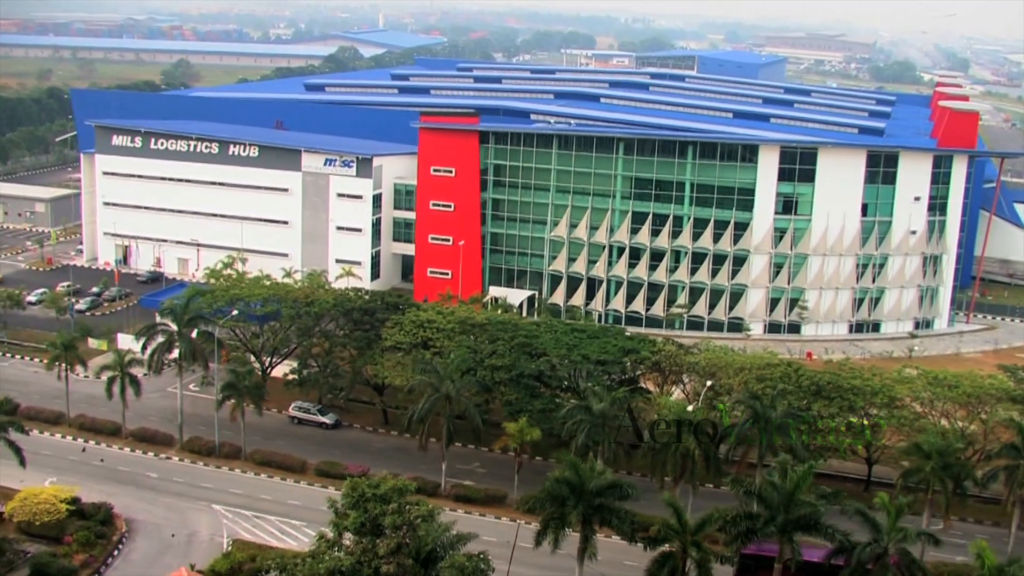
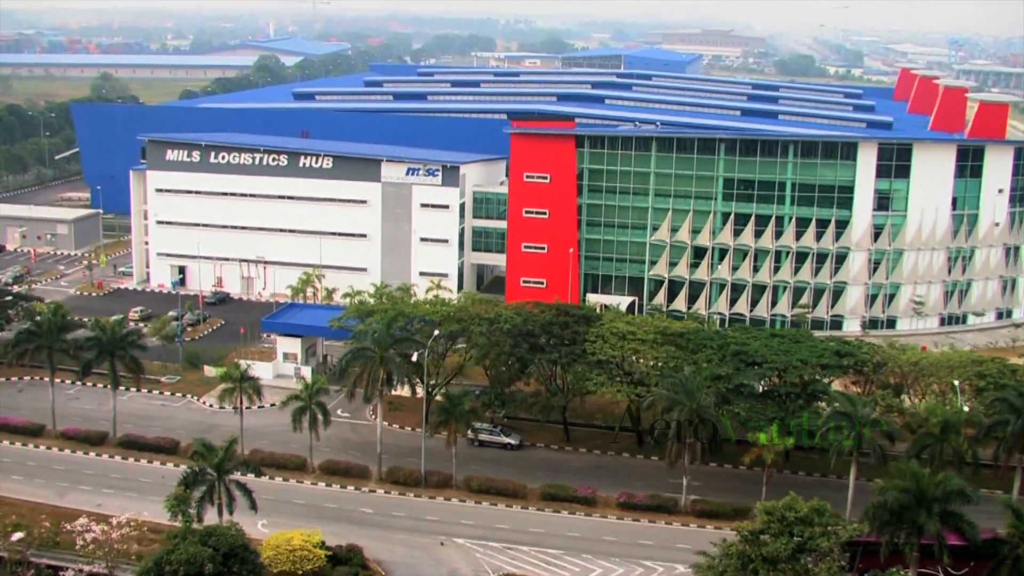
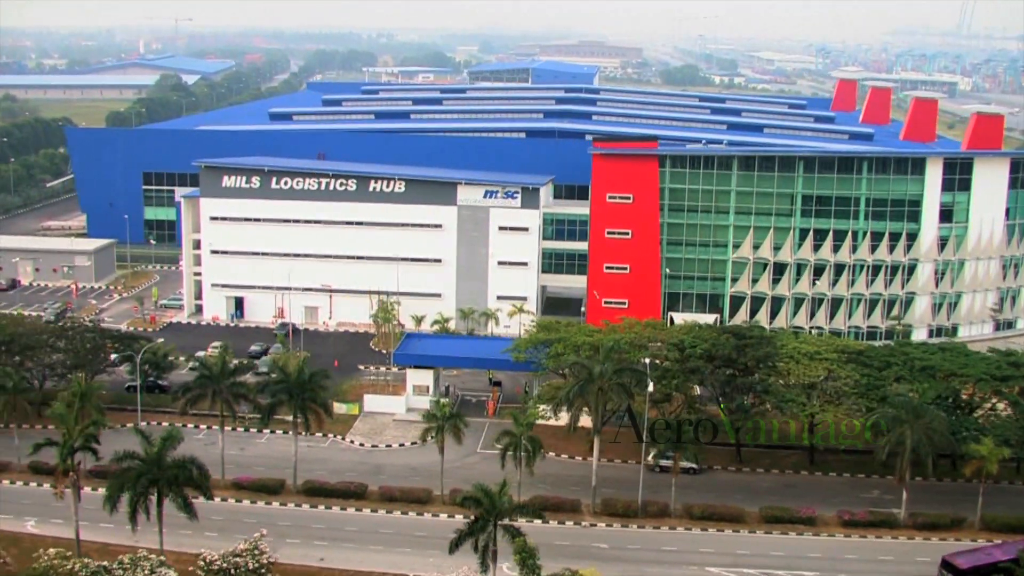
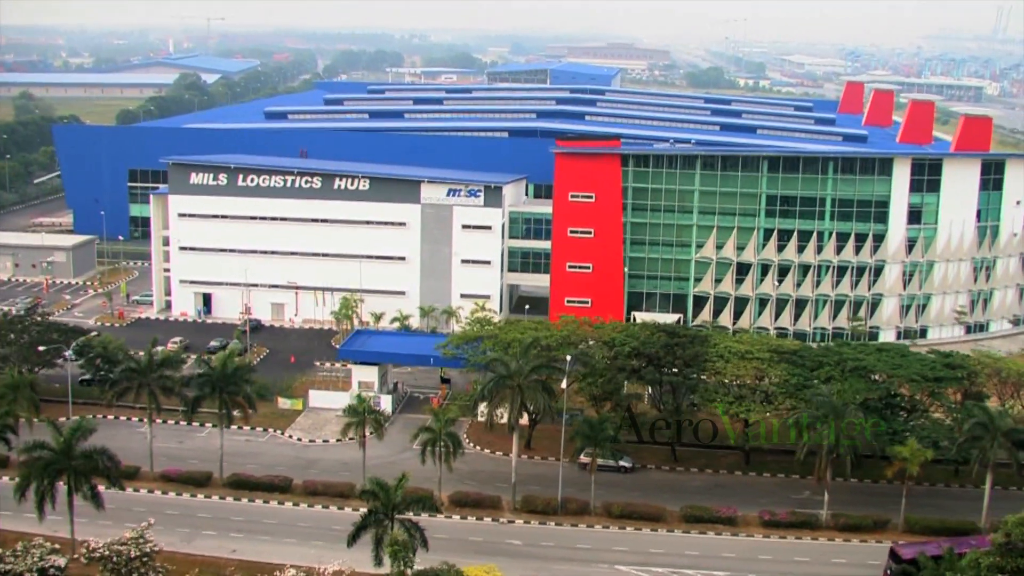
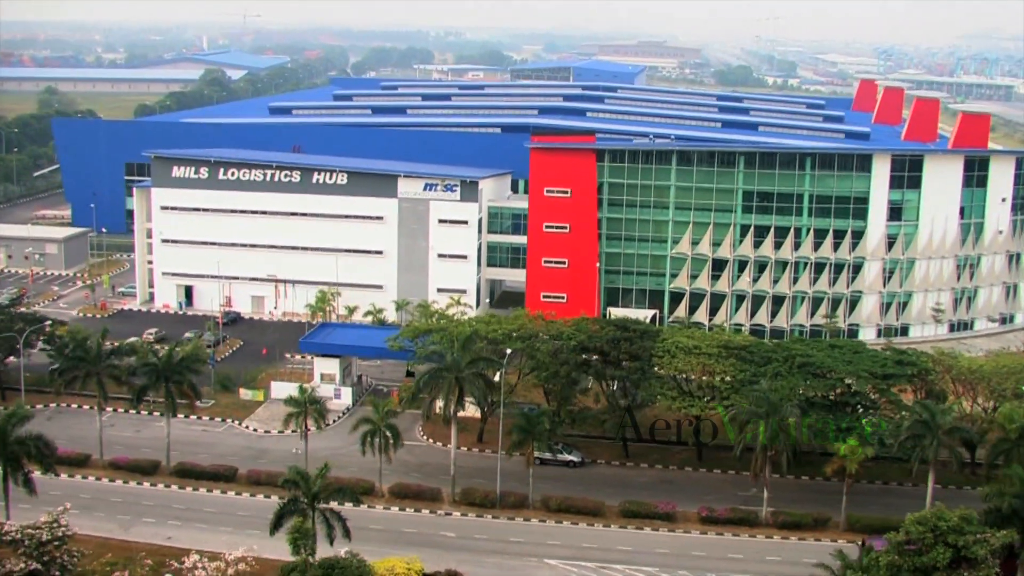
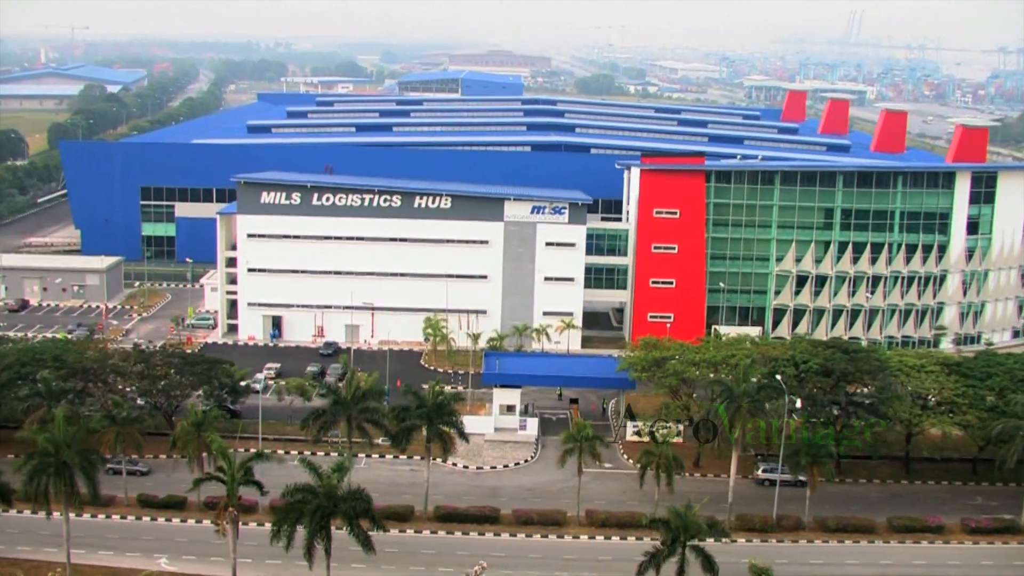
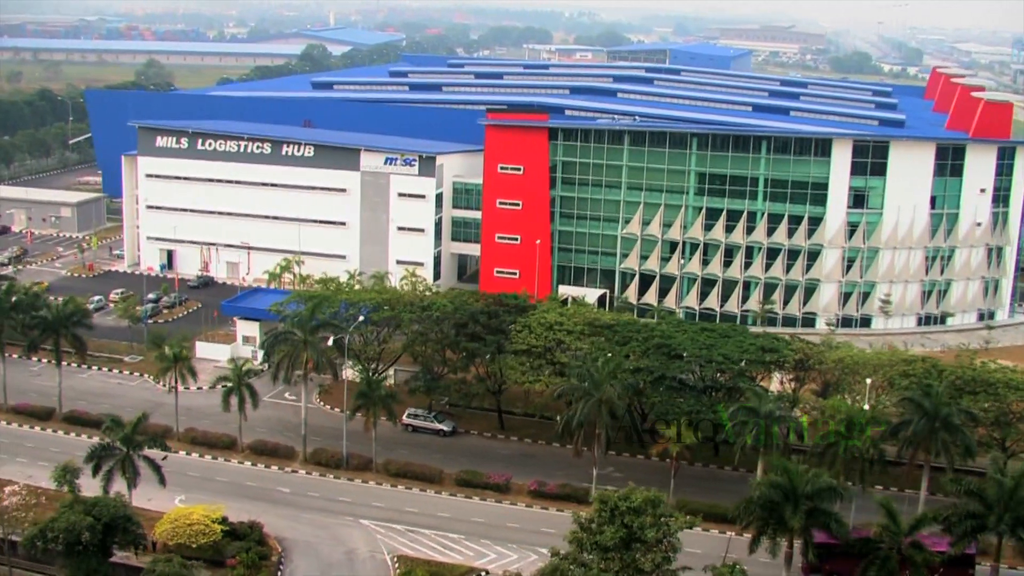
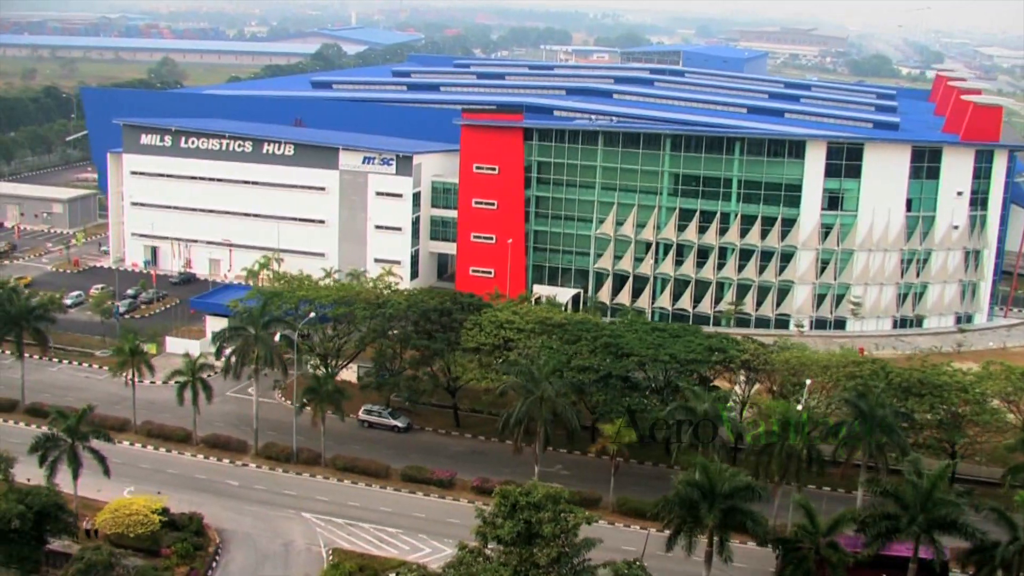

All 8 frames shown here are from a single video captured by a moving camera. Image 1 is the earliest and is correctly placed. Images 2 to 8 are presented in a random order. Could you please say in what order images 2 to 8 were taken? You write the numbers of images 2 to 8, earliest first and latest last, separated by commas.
8, 7, 2, 5, 4, 3, 6
